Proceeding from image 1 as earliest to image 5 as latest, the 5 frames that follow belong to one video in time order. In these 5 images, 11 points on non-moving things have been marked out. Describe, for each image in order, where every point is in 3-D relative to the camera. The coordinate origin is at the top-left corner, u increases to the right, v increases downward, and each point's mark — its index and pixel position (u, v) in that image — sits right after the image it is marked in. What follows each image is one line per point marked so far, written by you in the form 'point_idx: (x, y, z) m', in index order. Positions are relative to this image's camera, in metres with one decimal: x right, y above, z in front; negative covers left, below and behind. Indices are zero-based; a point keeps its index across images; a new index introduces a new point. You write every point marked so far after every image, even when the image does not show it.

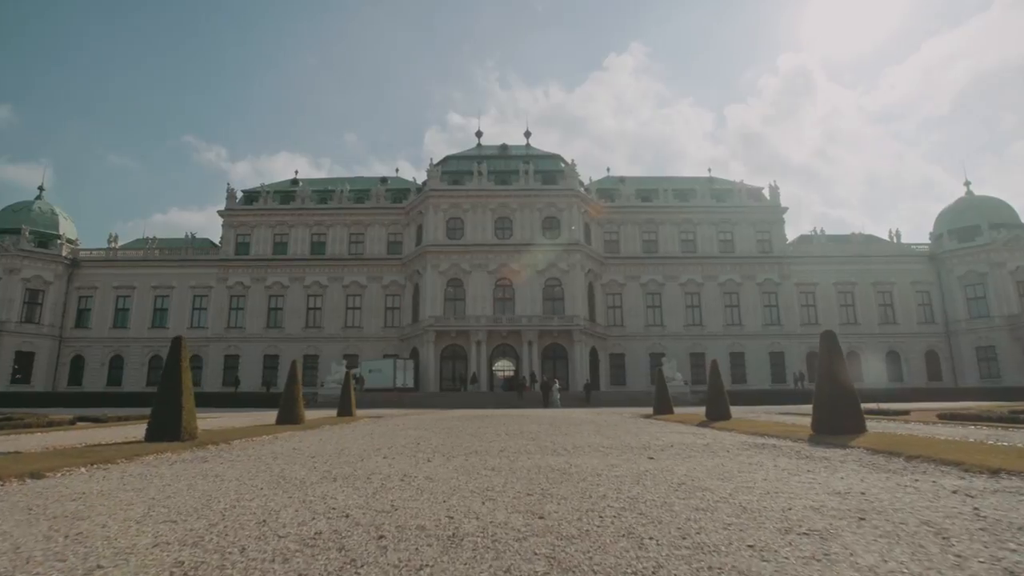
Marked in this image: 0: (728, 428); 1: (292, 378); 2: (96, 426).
0: (+3.9, -2.5, +11.2) m
1: (-5.2, -2.1, +14.7) m
2: (-8.7, -2.9, +13.0) m
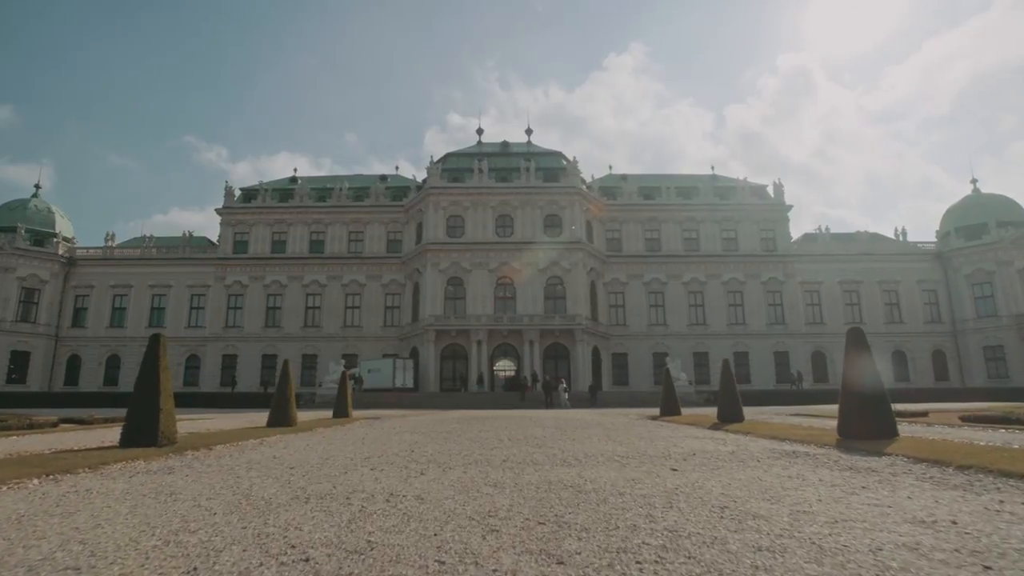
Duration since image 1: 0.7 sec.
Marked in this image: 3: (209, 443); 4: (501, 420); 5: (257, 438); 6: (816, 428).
0: (+4.0, -2.4, +10.5) m
1: (-5.2, -2.0, +14.0) m
2: (-8.6, -2.8, +12.4) m
3: (-4.5, -2.3, +9.2) m
4: (-0.3, -3.3, +15.5) m
5: (-4.2, -2.5, +10.1) m
6: (+5.3, -2.4, +10.8) m
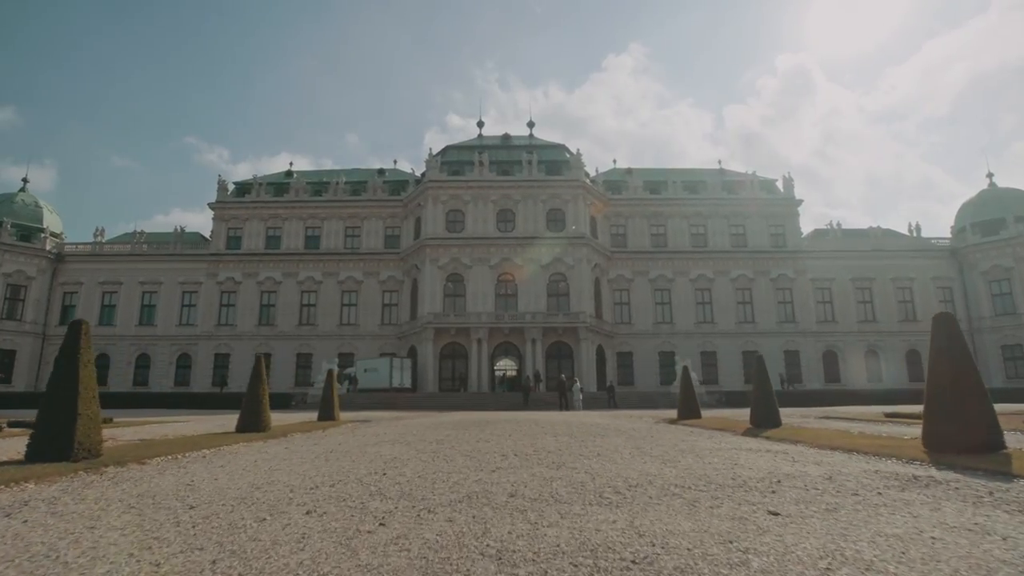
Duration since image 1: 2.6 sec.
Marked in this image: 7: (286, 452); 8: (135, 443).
0: (+4.0, -2.1, +8.9) m
1: (-5.1, -1.8, +12.4) m
2: (-8.6, -2.5, +10.7) m
3: (-4.5, -2.0, +7.6) m
4: (-0.2, -3.1, +13.9) m
5: (-4.1, -2.2, +8.4) m
6: (+5.3, -2.2, +9.1) m
7: (-2.9, -2.1, +7.9) m
8: (-5.6, -2.3, +9.2) m
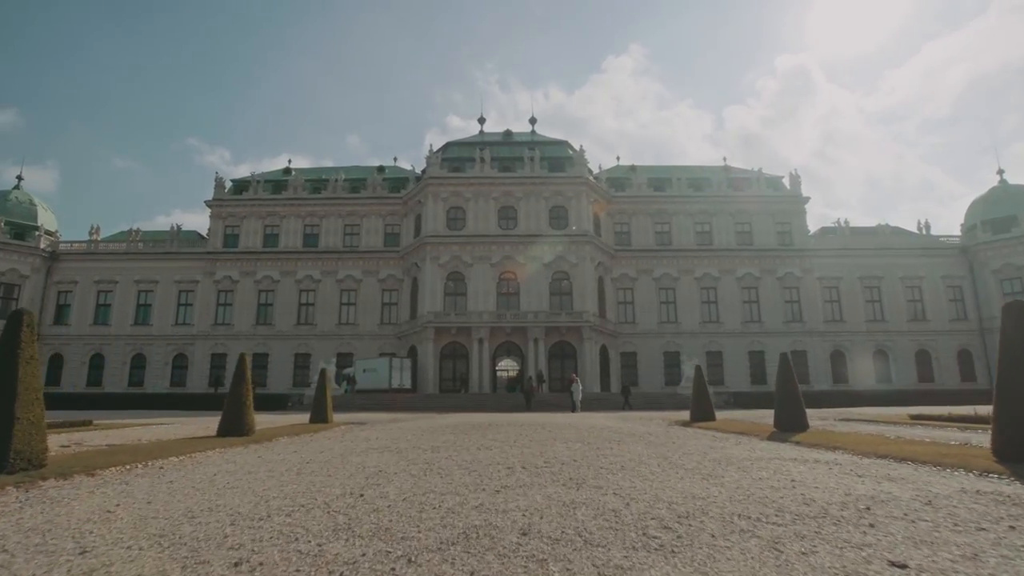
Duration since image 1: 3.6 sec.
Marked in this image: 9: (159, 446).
0: (+4.1, -2.0, +8.0) m
1: (-5.0, -1.6, +11.5) m
2: (-8.5, -2.4, +9.9) m
3: (-4.4, -1.9, +6.7) m
4: (-0.1, -2.9, +13.0) m
5: (-4.1, -2.1, +7.6) m
6: (+5.4, -2.0, +8.2) m
7: (-2.8, -2.0, +7.1) m
8: (-5.5, -2.2, +8.3) m
9: (-4.9, -2.2, +8.7) m
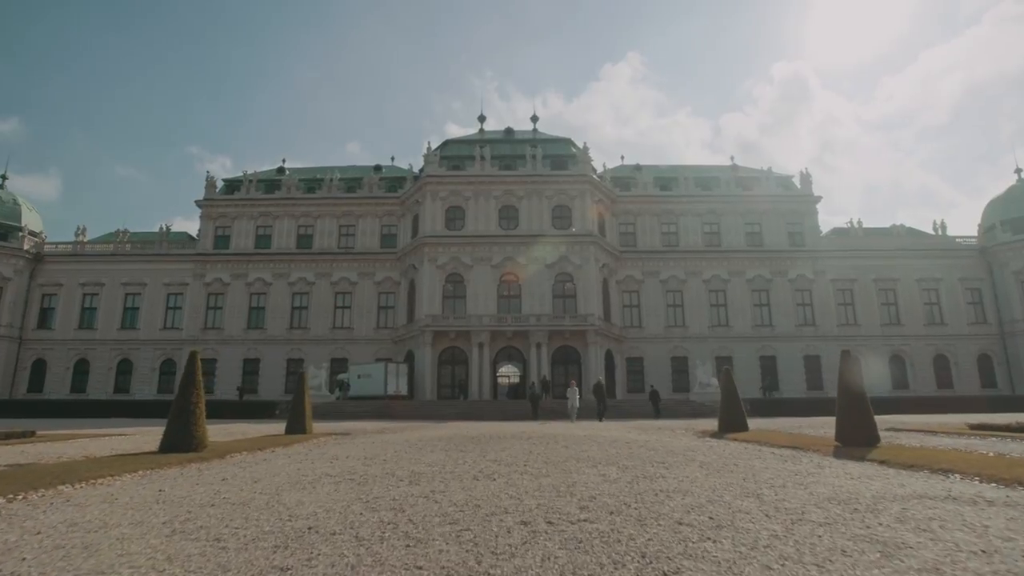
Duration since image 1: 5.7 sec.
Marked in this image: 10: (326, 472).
0: (+4.2, -1.7, +6.1) m
1: (-4.9, -1.4, +9.7) m
2: (-8.4, -2.2, +8.0) m
3: (-4.3, -1.6, +4.8) m
4: (0.0, -2.7, +11.1) m
5: (-4.0, -1.8, +5.7) m
6: (+5.5, -1.8, +6.4) m
7: (-2.7, -1.7, +5.2) m
8: (-5.4, -1.9, +6.5) m
9: (-4.8, -2.0, +6.8) m
10: (-2.2, -2.0, +7.2) m
